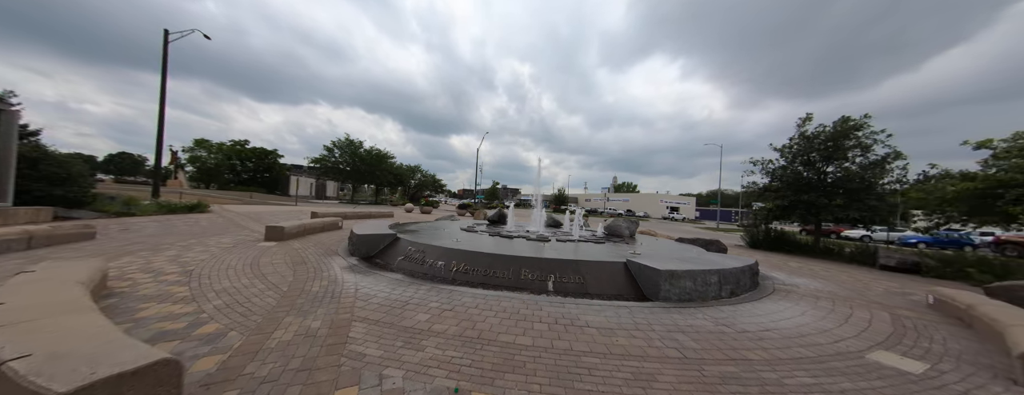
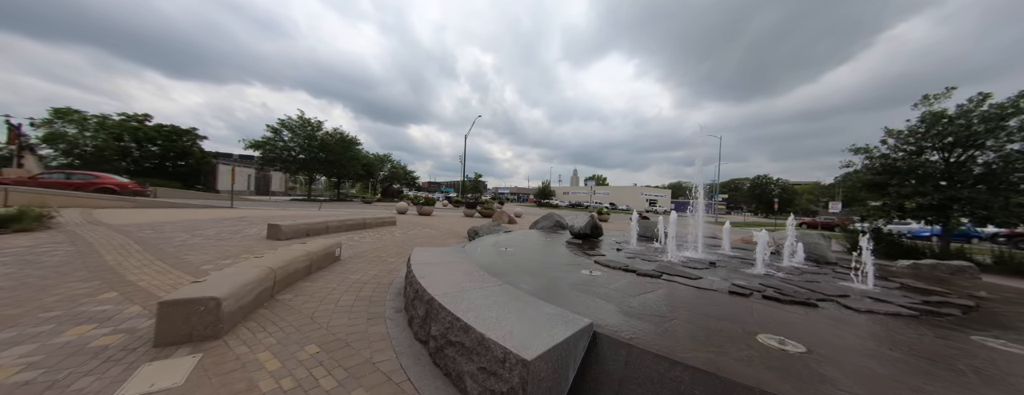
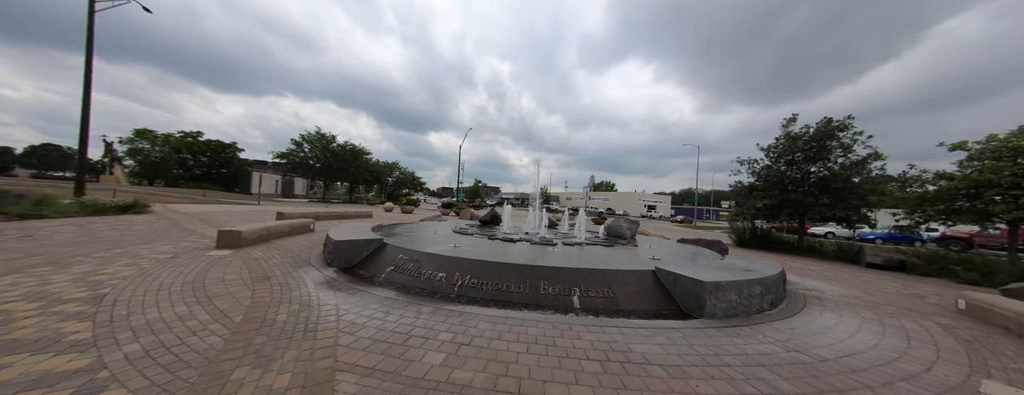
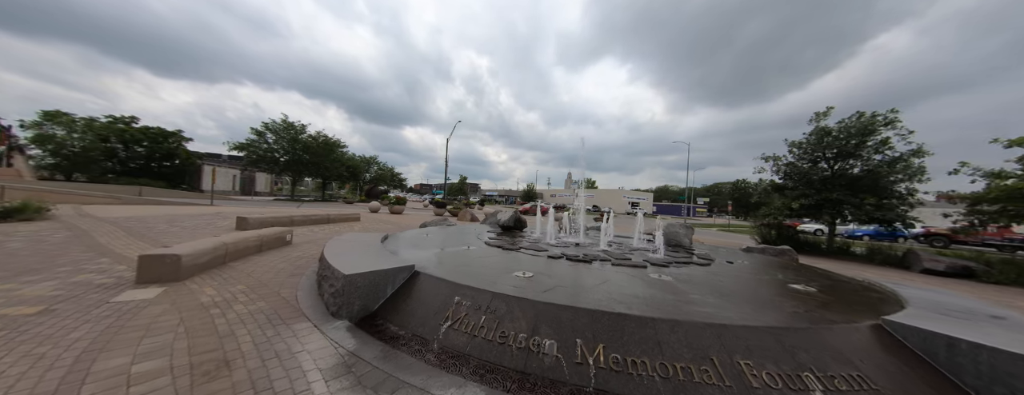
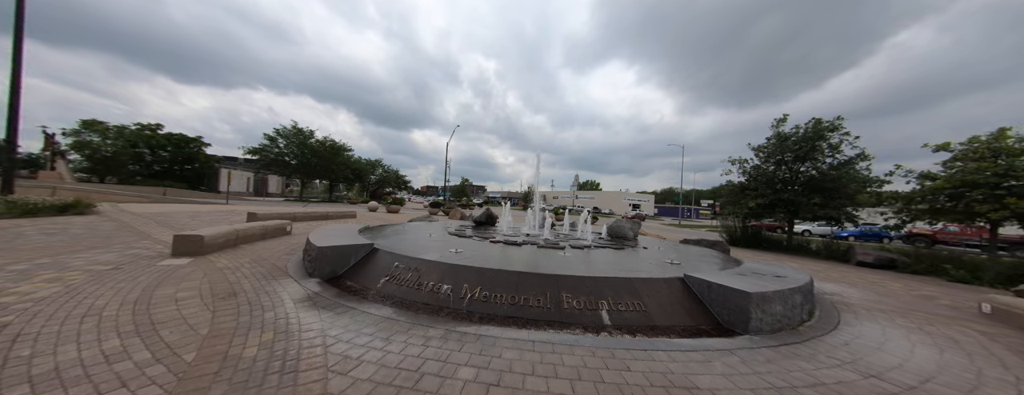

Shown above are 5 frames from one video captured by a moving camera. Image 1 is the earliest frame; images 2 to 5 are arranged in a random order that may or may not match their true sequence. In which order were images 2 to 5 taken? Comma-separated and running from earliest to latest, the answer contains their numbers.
3, 5, 4, 2
